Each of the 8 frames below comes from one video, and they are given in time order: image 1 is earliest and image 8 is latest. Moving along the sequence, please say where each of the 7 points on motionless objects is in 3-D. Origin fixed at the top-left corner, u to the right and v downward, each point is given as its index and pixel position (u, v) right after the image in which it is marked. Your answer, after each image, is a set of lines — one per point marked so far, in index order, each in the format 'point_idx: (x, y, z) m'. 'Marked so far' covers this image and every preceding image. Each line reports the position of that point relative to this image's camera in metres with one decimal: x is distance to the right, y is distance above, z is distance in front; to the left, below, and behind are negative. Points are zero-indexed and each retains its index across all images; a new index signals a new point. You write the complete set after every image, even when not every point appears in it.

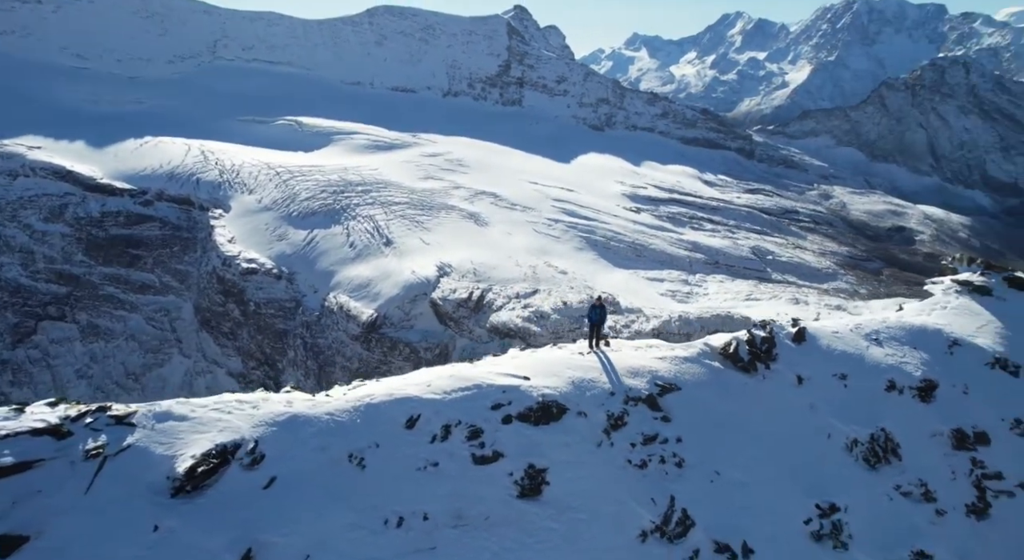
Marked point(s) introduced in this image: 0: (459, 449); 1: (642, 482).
0: (-0.8, -3.2, +12.4) m
1: (+2.4, -3.8, +12.6) m
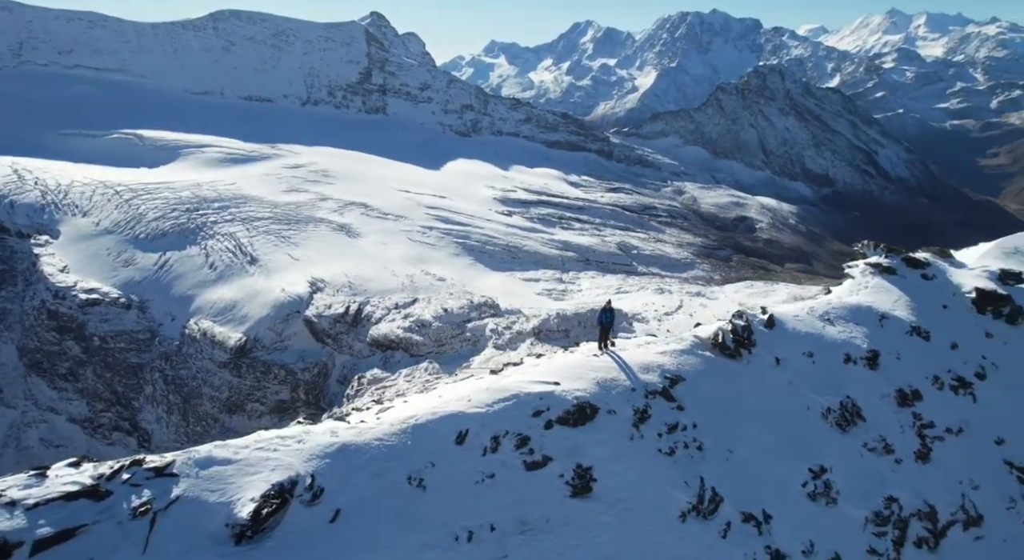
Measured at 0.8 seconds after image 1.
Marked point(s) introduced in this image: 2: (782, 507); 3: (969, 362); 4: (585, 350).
0: (+0.1, -3.5, +13.0) m
1: (+3.3, -3.8, +13.8) m
2: (+5.6, -4.8, +14.2) m
3: (+12.6, -2.1, +18.3) m
4: (+2.0, -1.7, +15.7) m
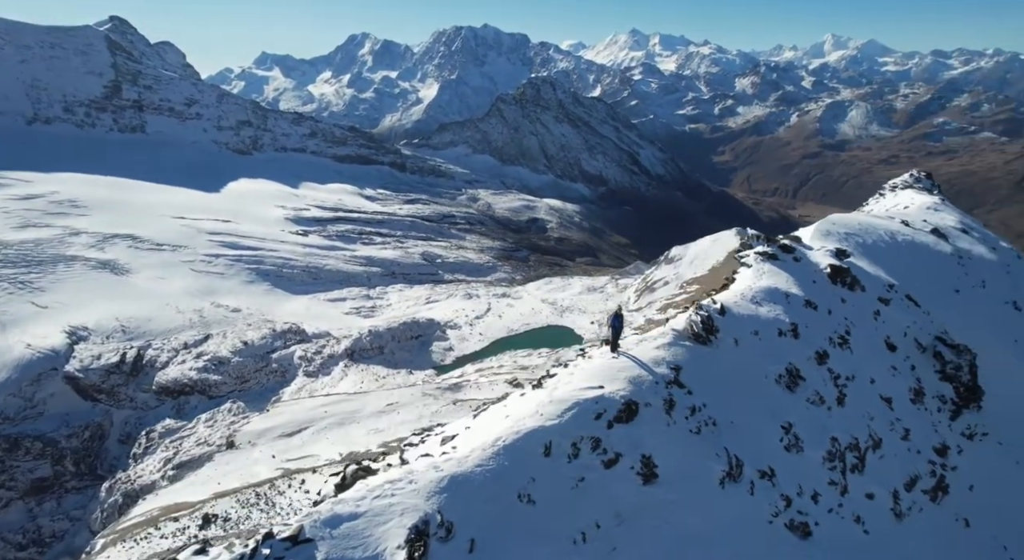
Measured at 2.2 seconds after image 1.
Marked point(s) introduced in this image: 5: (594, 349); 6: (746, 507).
0: (+1.8, -3.8, +14.3) m
1: (+4.6, -3.9, +16.1) m
2: (+6.7, -4.6, +17.2) m
3: (+11.7, -1.4, +23.4) m
4: (+2.5, -1.9, +17.5) m
5: (+2.4, -1.9, +18.0) m
6: (+5.4, -5.3, +15.6) m
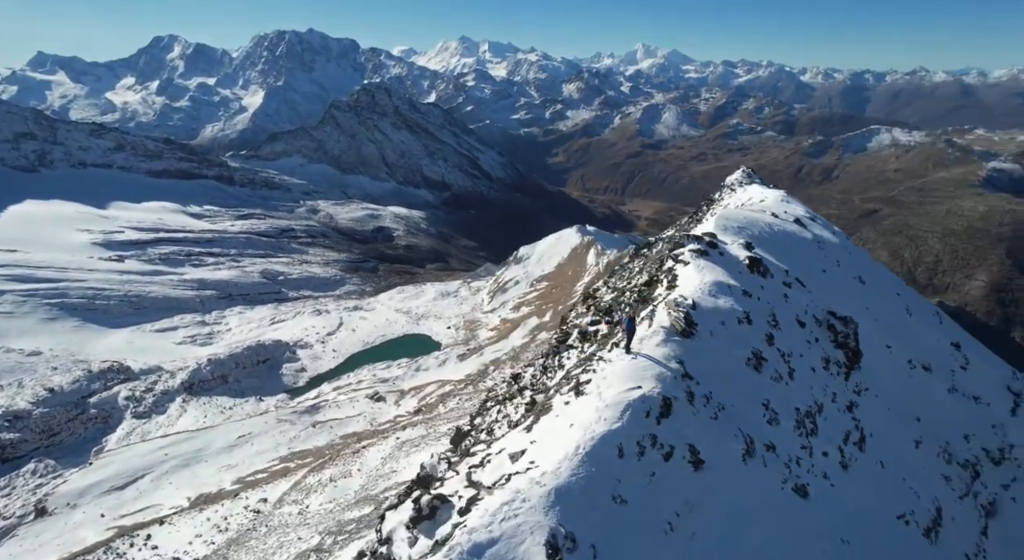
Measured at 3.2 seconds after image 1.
0: (+3.3, -4.0, +15.4) m
1: (+5.5, -3.9, +17.8) m
2: (+7.4, -4.4, +19.5) m
3: (+10.3, -0.9, +26.6) m
4: (+3.0, -2.1, +18.6) m
5: (+2.8, -2.1, +19.1) m
6: (+6.6, -5.2, +17.6) m
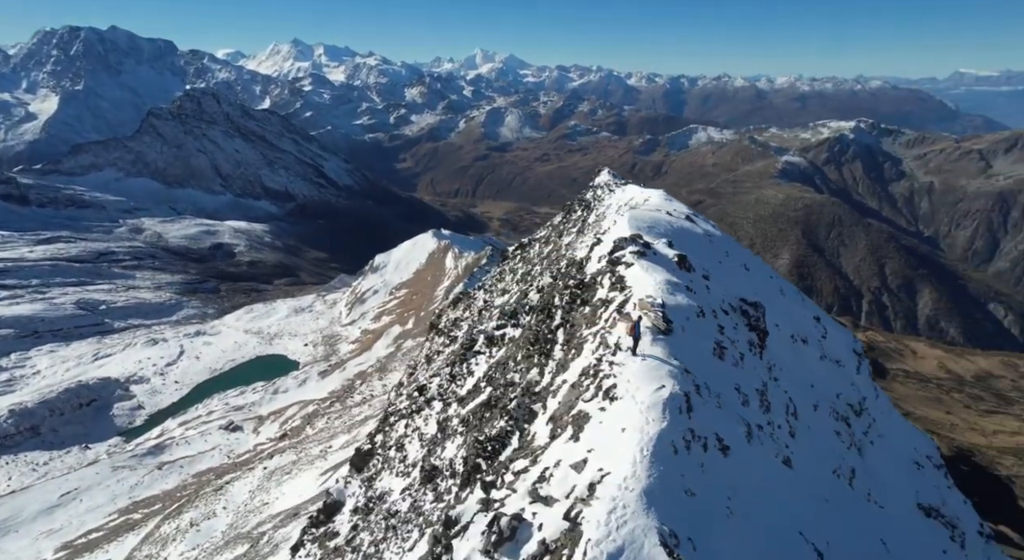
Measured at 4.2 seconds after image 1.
0: (+4.6, -4.1, +16.7) m
1: (+6.2, -3.9, +19.6) m
2: (+7.6, -4.3, +21.6) m
3: (+8.4, -0.7, +29.3) m
4: (+3.4, -2.3, +19.7) m
5: (+3.1, -2.3, +20.1) m
6: (+7.3, -5.1, +19.6) m
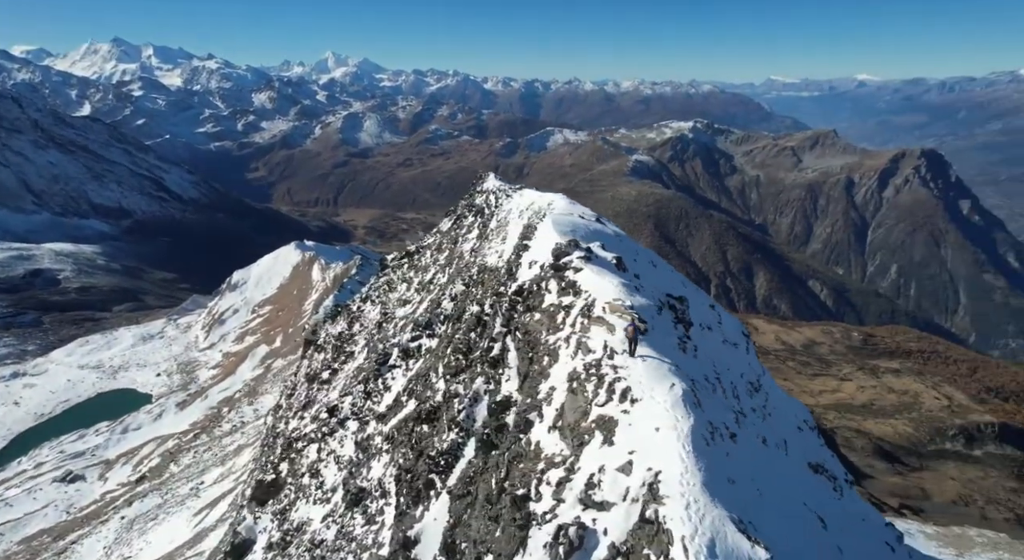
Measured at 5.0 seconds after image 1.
0: (+5.5, -4.2, +18.0) m
1: (+6.4, -3.9, +21.2) m
2: (+7.3, -4.2, +23.6) m
3: (+6.1, -0.6, +31.2) m
4: (+3.5, -2.5, +20.7) m
5: (+3.2, -2.5, +21.1) m
6: (+7.6, -5.0, +21.5) m
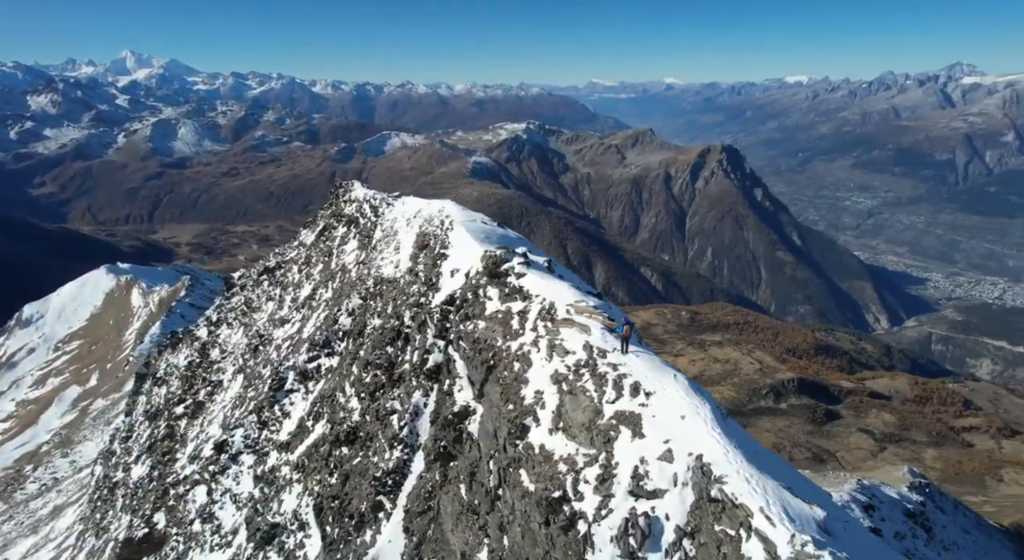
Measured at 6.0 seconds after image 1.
0: (+6.3, -4.1, +20.1) m
1: (+6.2, -3.7, +23.3) m
2: (+6.6, -4.0, +25.9) m
3: (+3.2, -0.6, +32.8) m
4: (+3.6, -2.6, +22.1) m
5: (+3.1, -2.6, +22.3) m
6: (+7.4, -4.8, +24.0) m
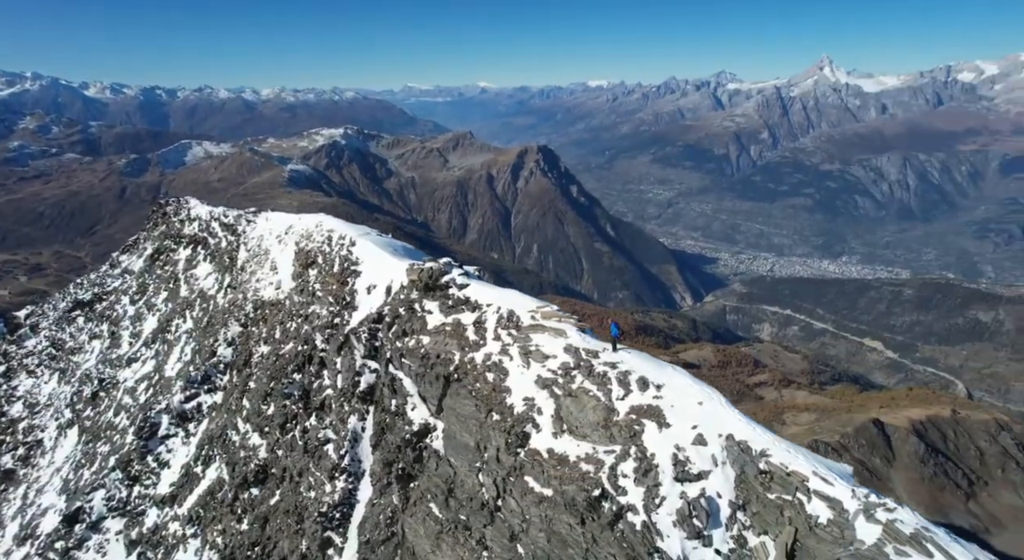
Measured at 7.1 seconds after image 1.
0: (+6.8, -3.9, +22.1) m
1: (+5.7, -3.6, +25.2) m
2: (+5.3, -3.9, +27.7) m
3: (-0.3, -0.9, +33.4) m
4: (+3.4, -2.6, +23.3) m
5: (+2.9, -2.7, +23.3) m
6: (+6.8, -4.5, +26.2) m
